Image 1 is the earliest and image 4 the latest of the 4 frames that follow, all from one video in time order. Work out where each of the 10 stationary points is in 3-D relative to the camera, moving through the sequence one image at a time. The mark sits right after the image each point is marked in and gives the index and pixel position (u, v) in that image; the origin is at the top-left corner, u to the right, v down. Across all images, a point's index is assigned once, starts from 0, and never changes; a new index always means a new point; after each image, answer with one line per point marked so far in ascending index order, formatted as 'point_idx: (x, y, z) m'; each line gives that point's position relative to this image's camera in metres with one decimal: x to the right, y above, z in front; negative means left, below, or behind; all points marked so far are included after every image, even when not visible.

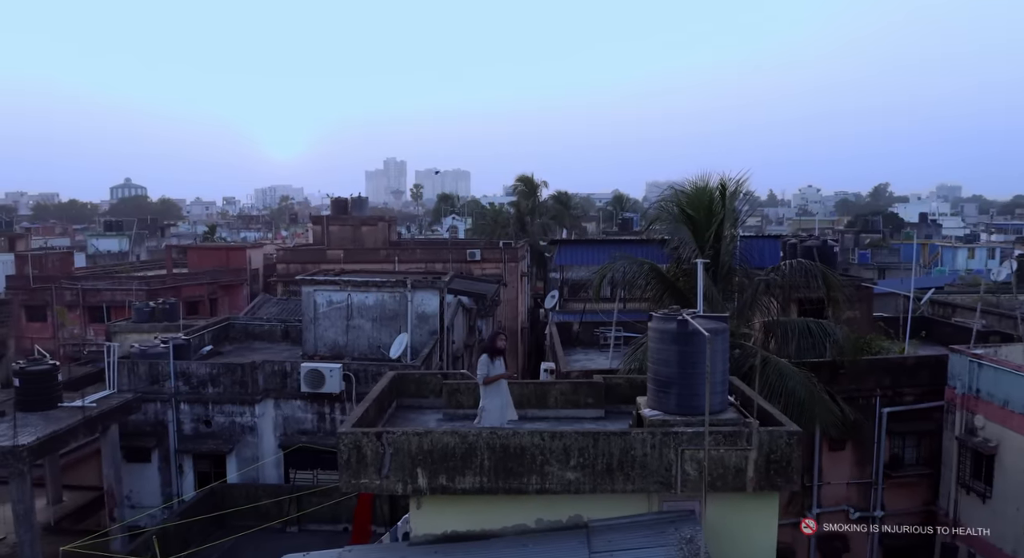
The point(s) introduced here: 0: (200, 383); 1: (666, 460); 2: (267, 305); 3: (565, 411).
0: (-4.7, -1.6, +10.6) m
1: (+1.3, -1.5, +5.9) m
2: (-5.8, -0.6, +16.8) m
3: (+0.6, -1.5, +7.9) m
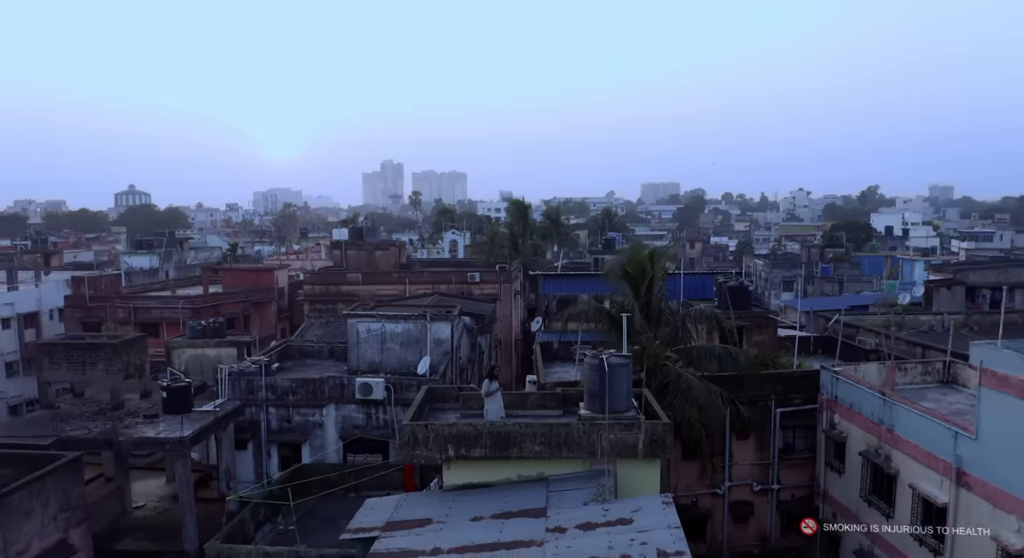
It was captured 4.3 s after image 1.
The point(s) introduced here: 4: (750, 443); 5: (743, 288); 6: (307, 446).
0: (-4.9, -2.4, +14.9) m
1: (+1.2, -2.3, +10.2) m
2: (-6.0, -1.5, +21.1) m
3: (+0.5, -2.3, +12.2) m
4: (+5.5, -3.7, +16.1) m
5: (+6.0, -0.3, +18.4) m
6: (-4.4, -3.6, +15.0) m
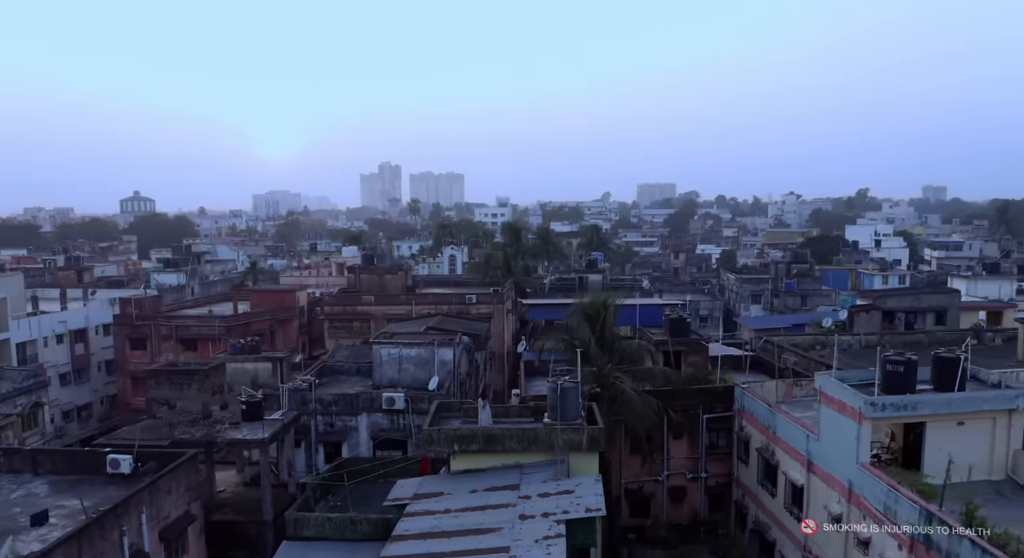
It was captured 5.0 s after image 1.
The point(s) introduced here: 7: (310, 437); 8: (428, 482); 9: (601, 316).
0: (-5.2, -3.5, +19.8) m
1: (+0.9, -3.4, +15.1) m
2: (-6.4, -2.6, +26.0) m
3: (+0.1, -3.4, +17.2) m
4: (+5.1, -4.8, +21.1) m
5: (+5.7, -1.4, +23.3) m
6: (-4.7, -4.7, +19.9) m
7: (-5.7, -4.5, +19.9) m
8: (-1.8, -4.4, +15.2) m
9: (+2.5, -1.1, +19.5) m
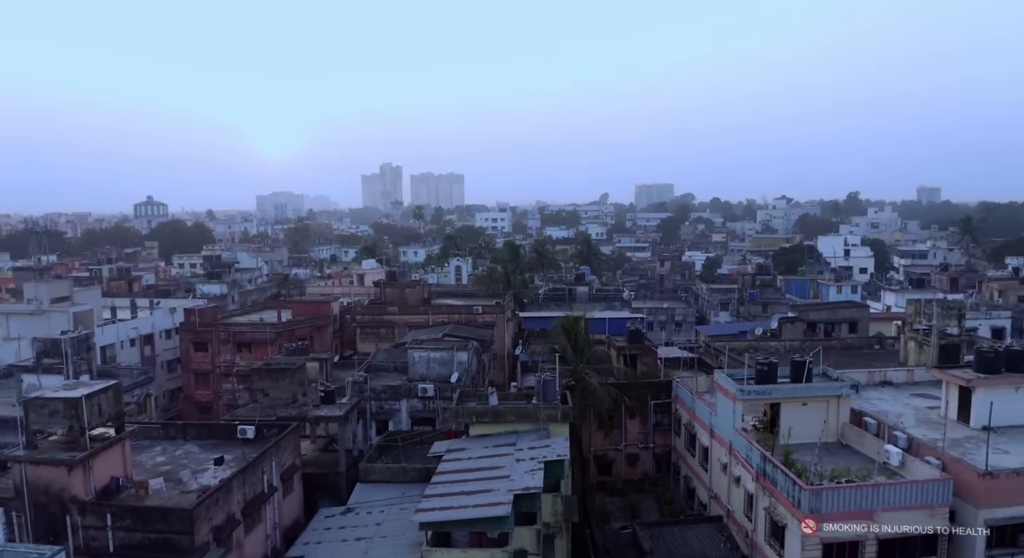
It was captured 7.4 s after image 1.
0: (-5.2, -4.5, +27.6) m
1: (+0.8, -4.4, +22.9) m
2: (-6.4, -3.5, +33.7) m
3: (+0.1, -4.4, +24.9) m
4: (+5.1, -5.8, +28.8) m
5: (+5.6, -2.3, +31.1) m
6: (-4.7, -5.6, +27.6) m
7: (-5.8, -5.4, +27.6) m
8: (-1.9, -5.4, +23.0) m
9: (+2.4, -2.0, +27.2) m
